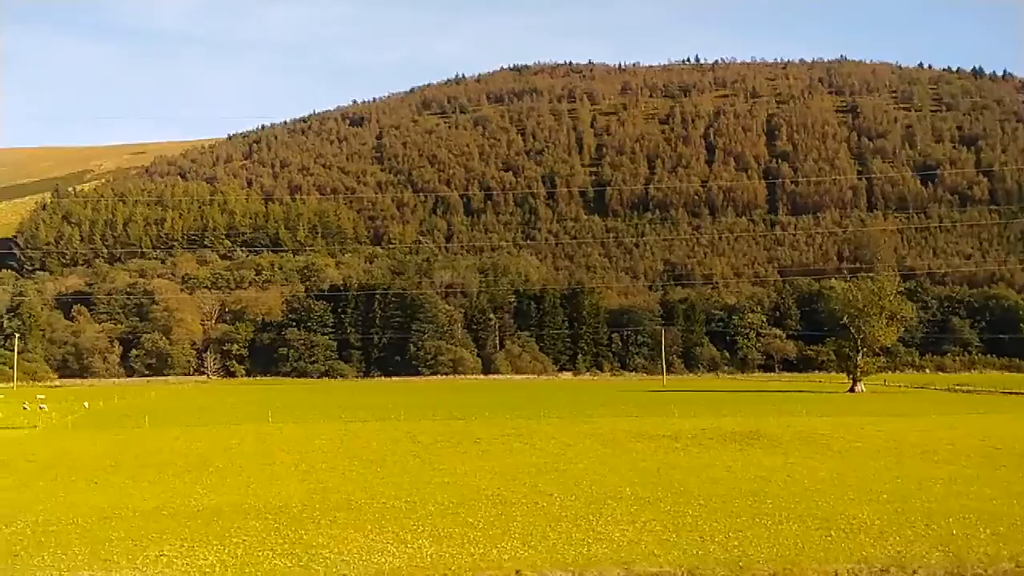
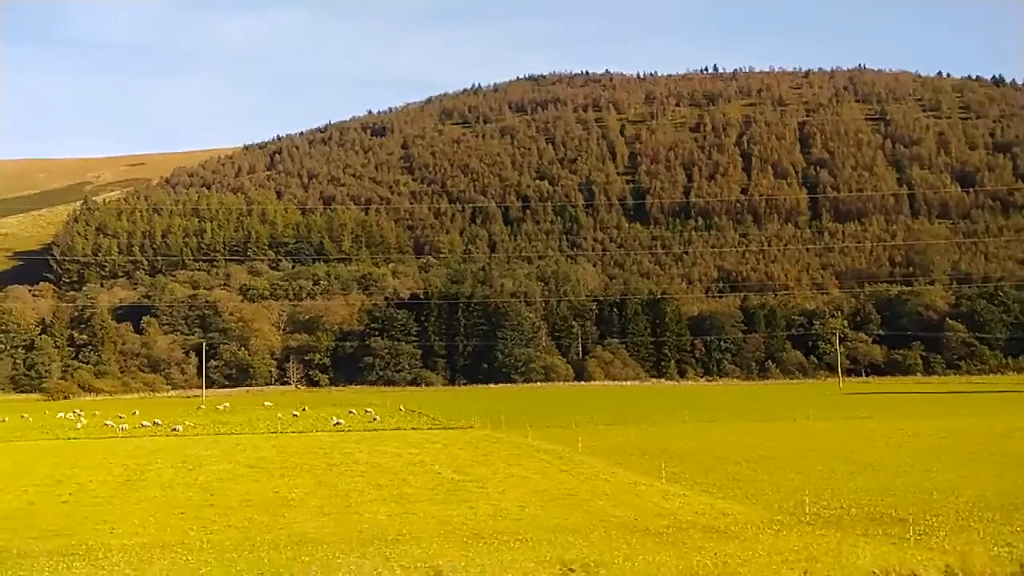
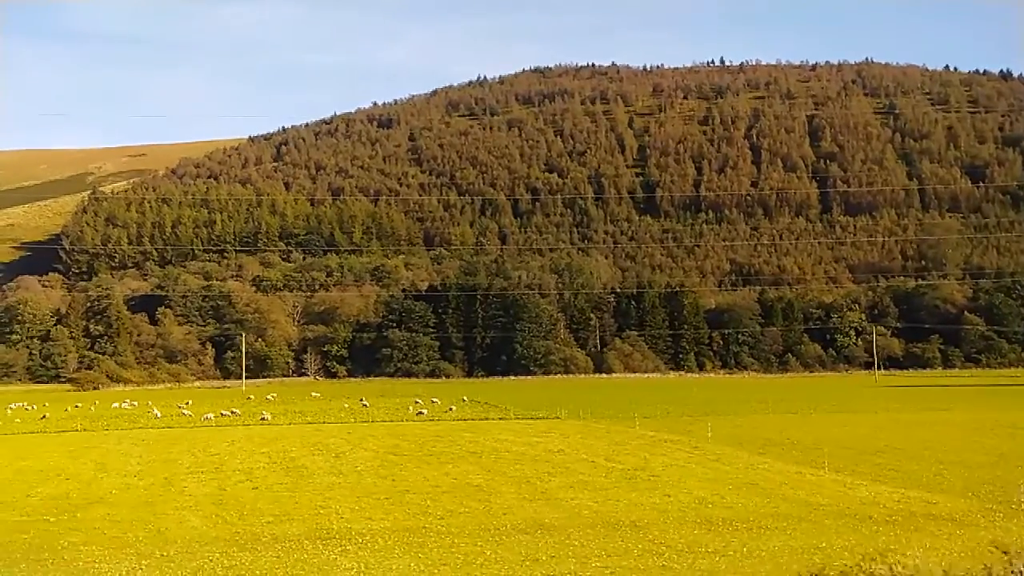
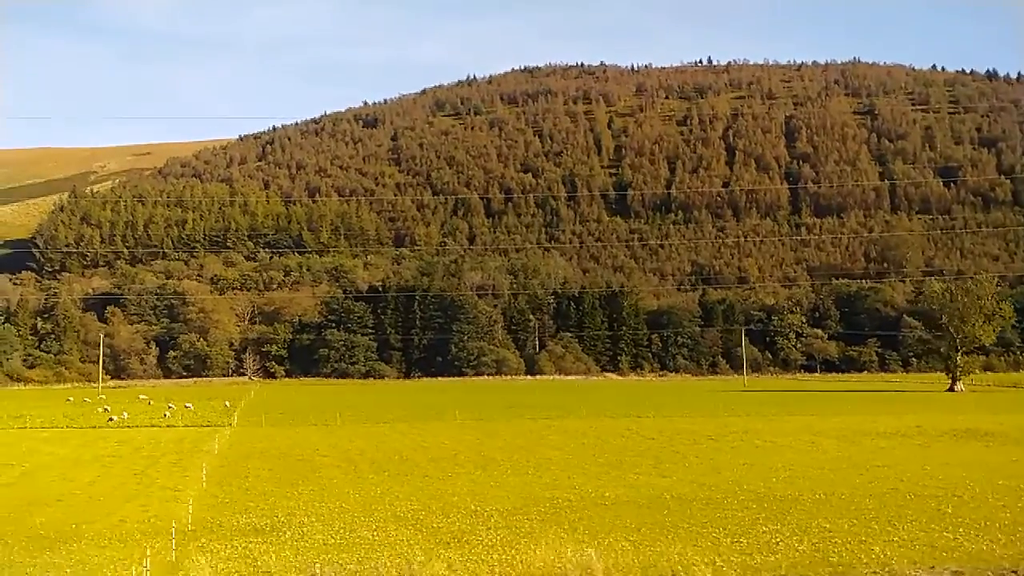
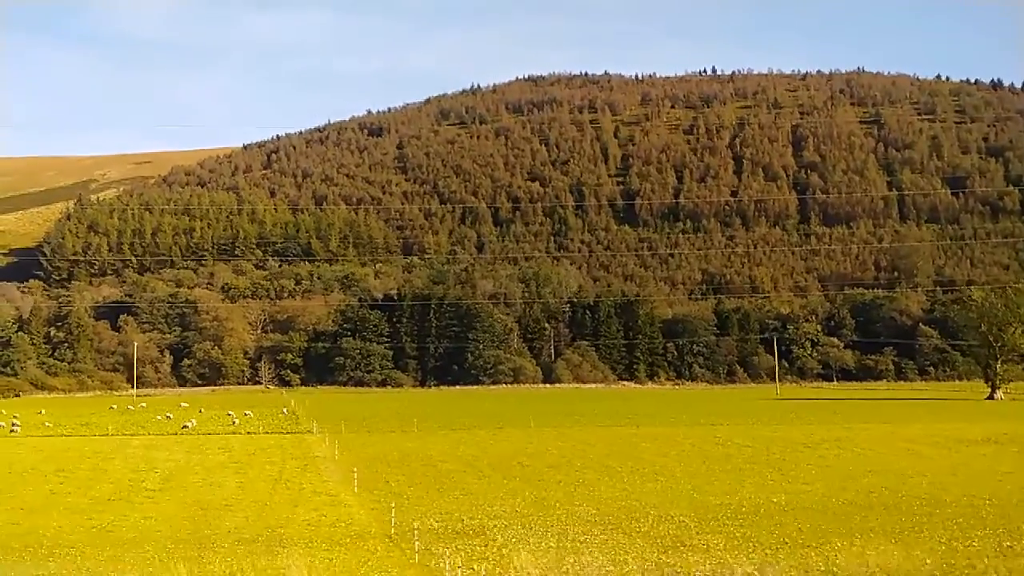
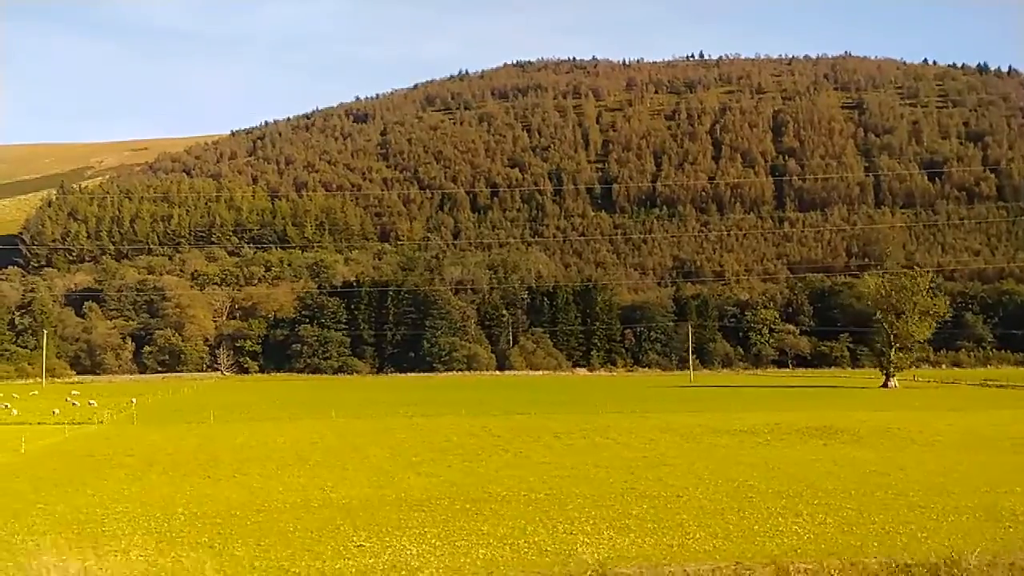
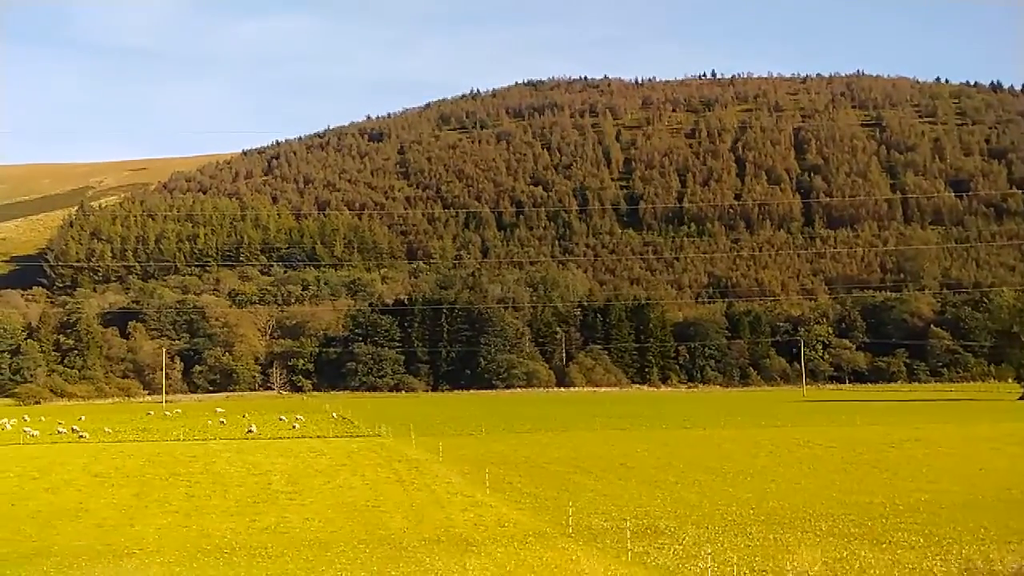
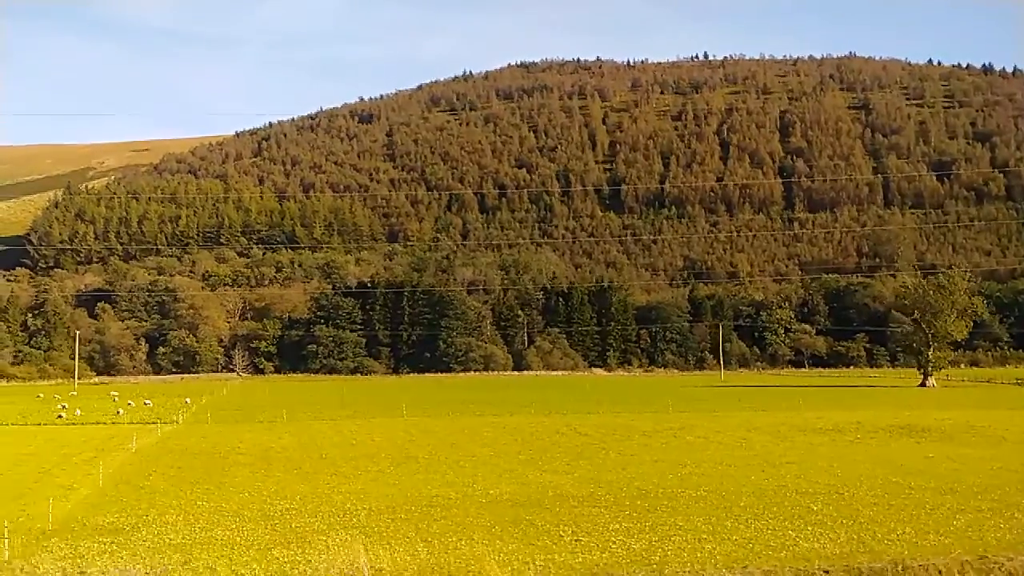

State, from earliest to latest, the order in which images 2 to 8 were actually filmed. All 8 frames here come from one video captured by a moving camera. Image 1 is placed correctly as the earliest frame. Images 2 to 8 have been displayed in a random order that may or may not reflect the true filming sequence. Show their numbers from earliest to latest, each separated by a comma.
6, 8, 4, 5, 7, 2, 3
